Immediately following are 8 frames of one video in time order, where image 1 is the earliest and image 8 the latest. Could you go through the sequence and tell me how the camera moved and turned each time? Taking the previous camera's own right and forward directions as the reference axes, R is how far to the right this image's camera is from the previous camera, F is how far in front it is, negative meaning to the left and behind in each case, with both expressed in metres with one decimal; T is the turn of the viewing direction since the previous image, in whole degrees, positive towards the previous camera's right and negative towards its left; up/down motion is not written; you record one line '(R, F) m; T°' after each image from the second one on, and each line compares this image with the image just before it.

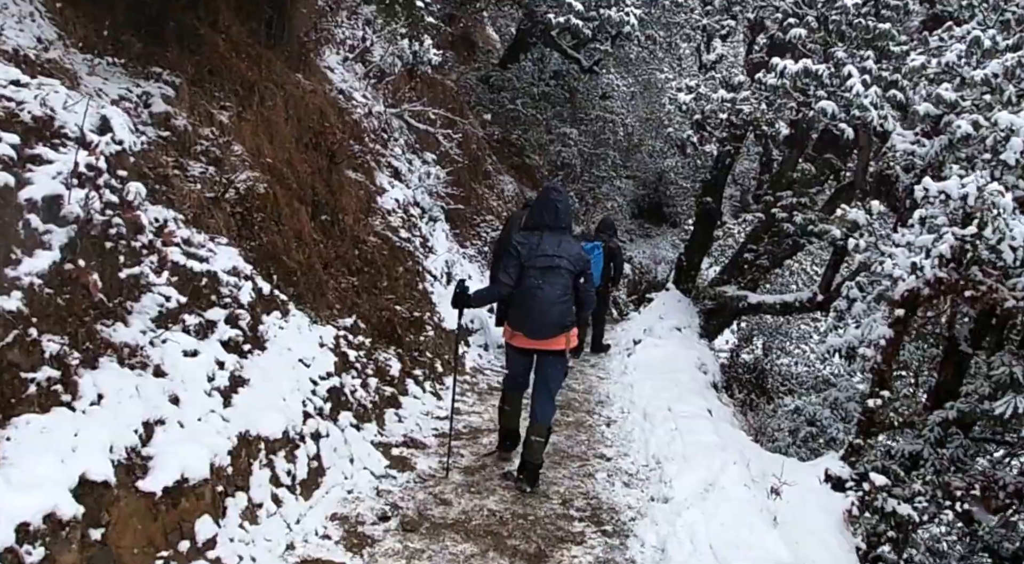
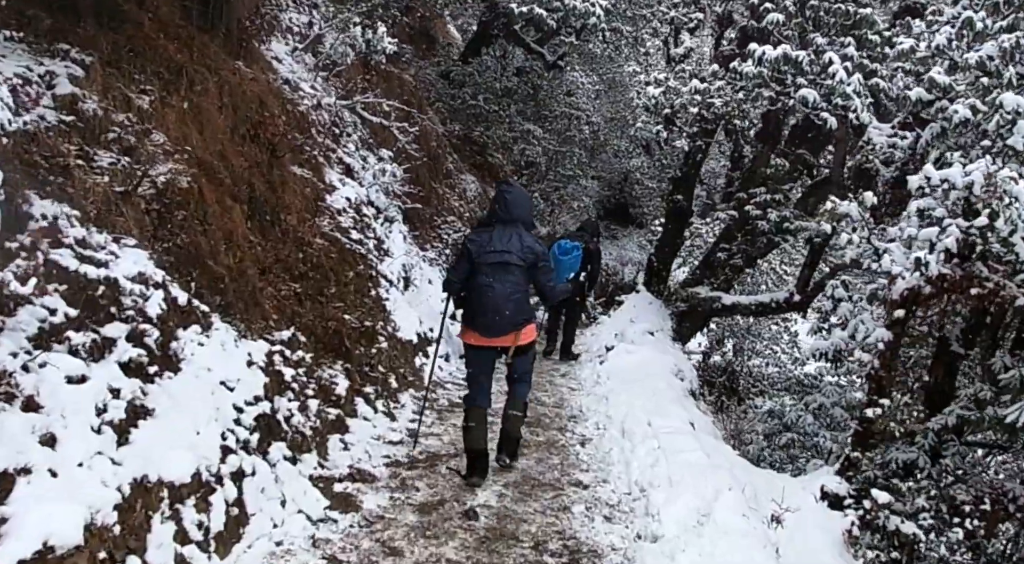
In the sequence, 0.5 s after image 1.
(0.0, +0.8) m; +2°
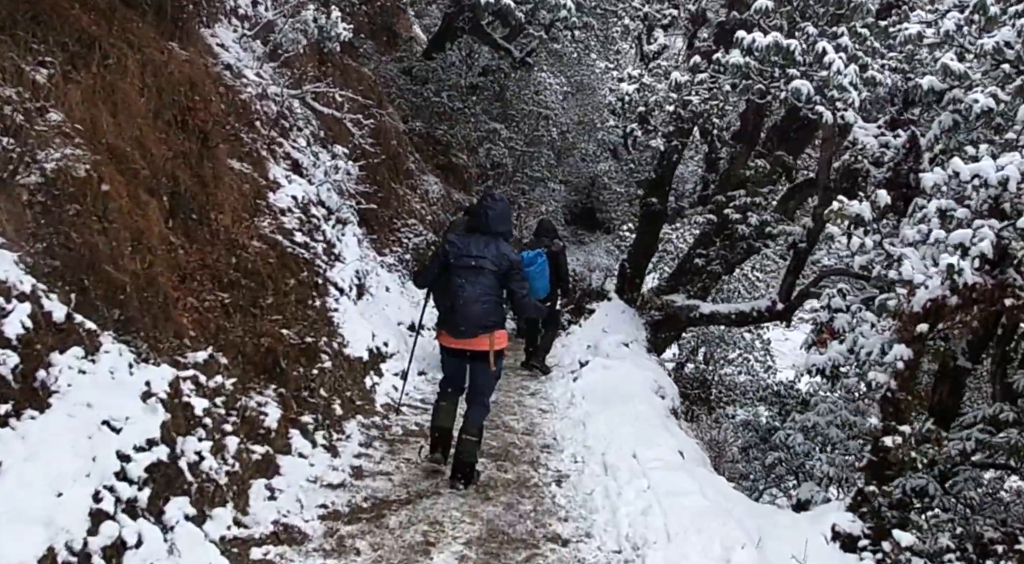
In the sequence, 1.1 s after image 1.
(0.0, +1.0) m; +2°
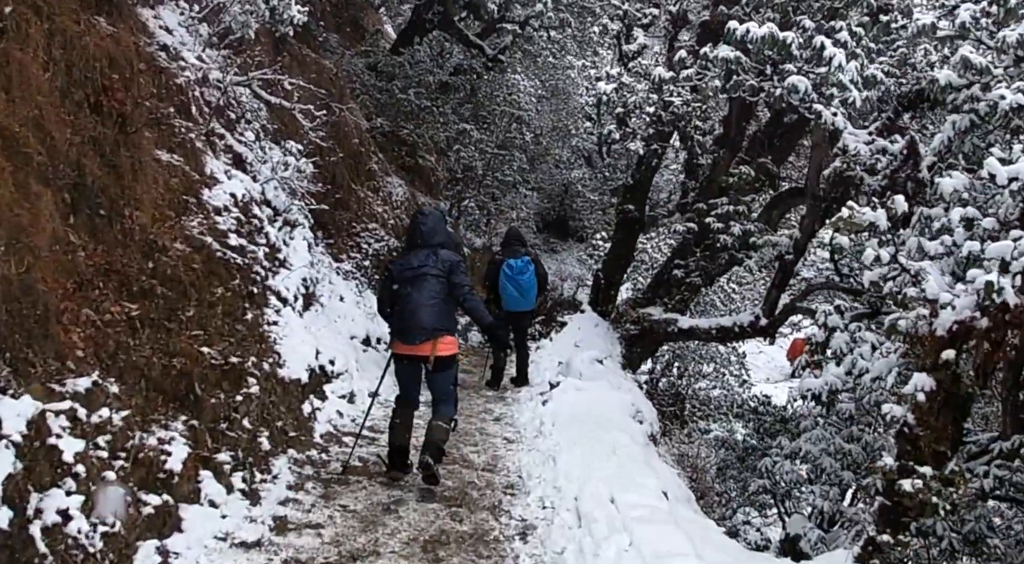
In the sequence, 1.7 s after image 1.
(+0.1, +0.9) m; +2°
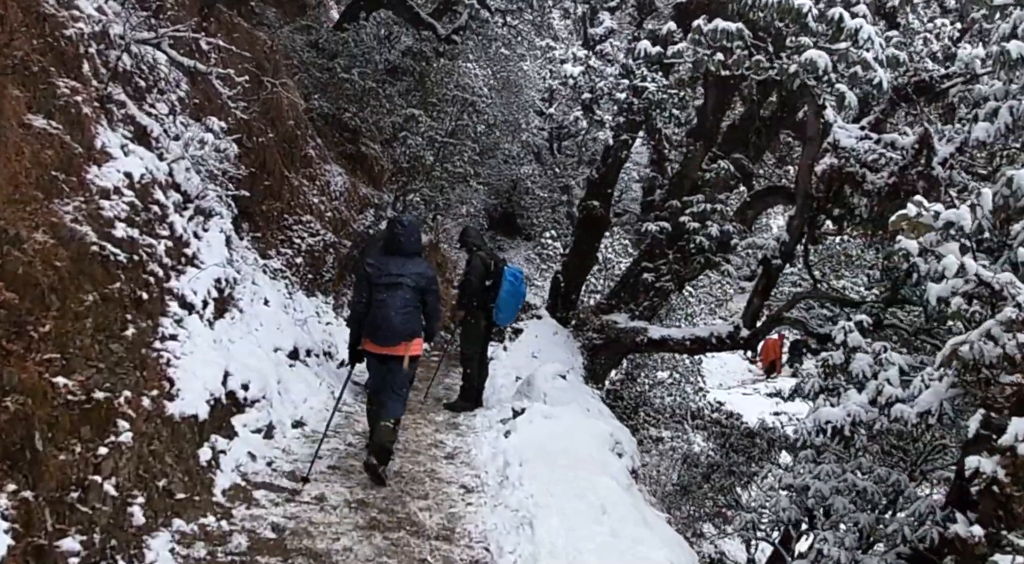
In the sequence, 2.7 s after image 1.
(-0.2, +1.3) m; +4°
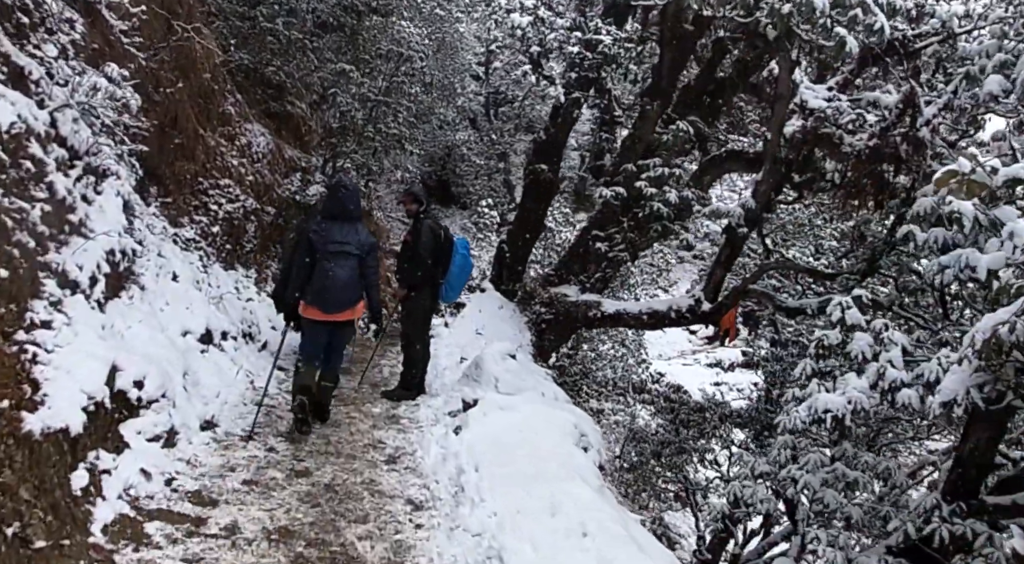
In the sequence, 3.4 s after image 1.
(-0.1, +0.9) m; +5°
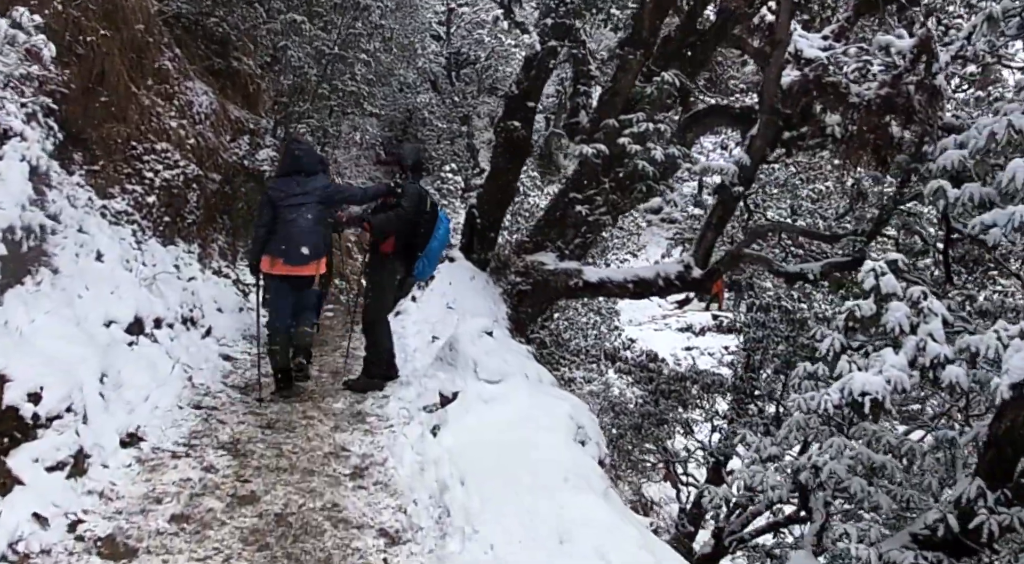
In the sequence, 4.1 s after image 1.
(-0.1, +0.8) m; +3°
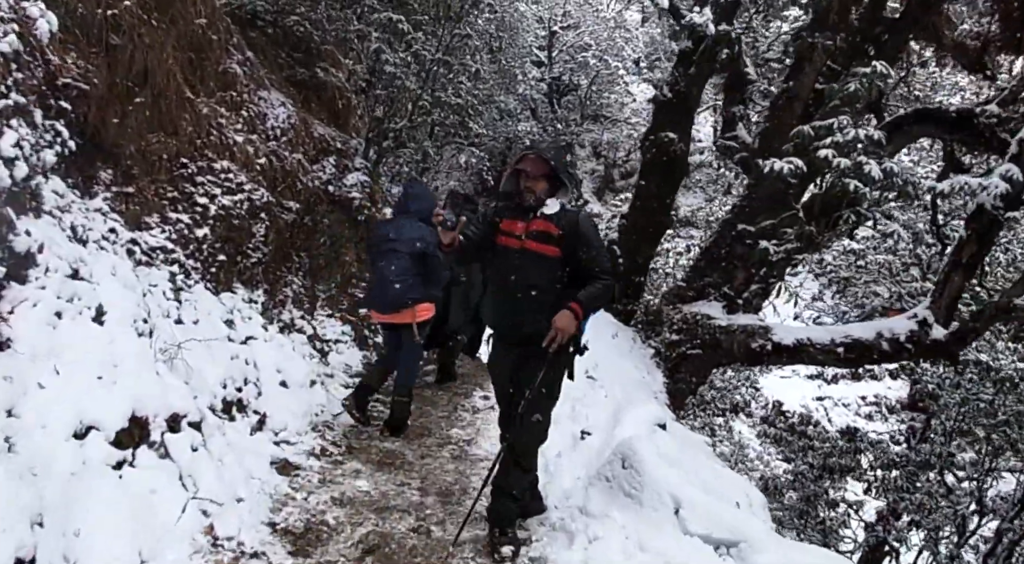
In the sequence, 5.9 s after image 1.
(-0.6, +2.3) m; -6°
